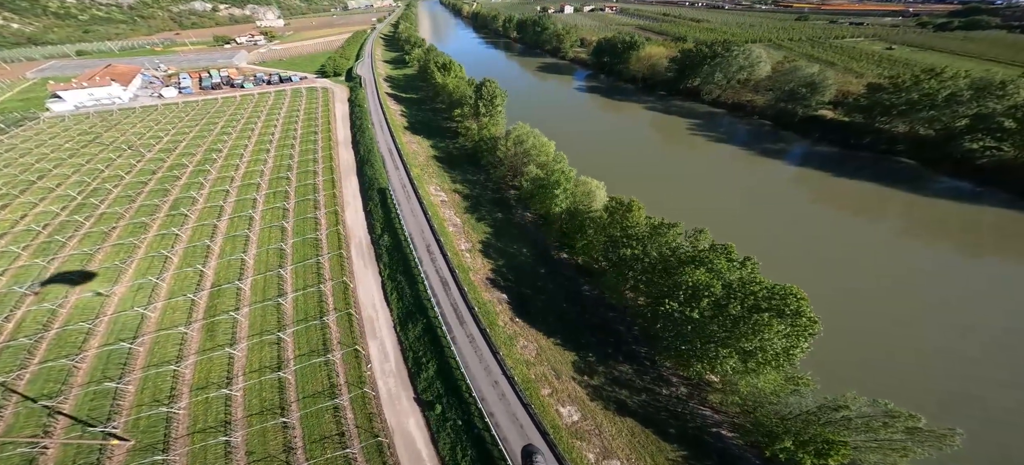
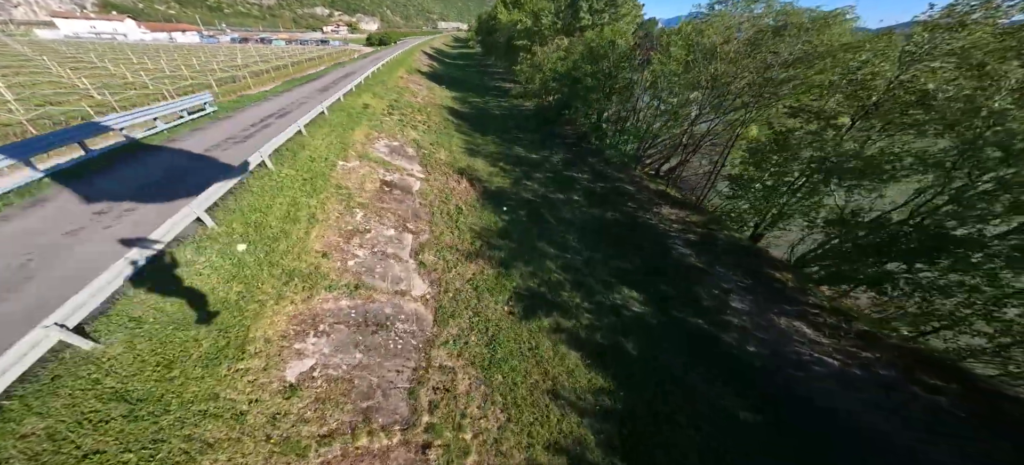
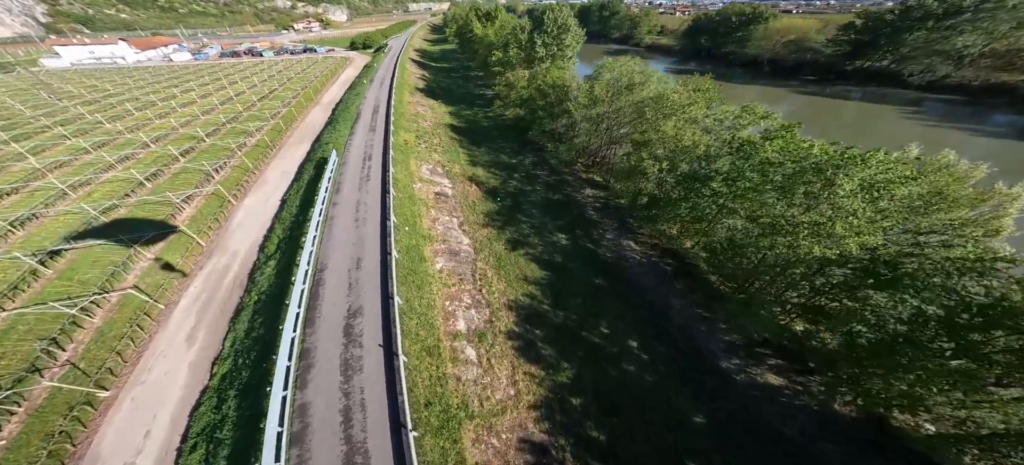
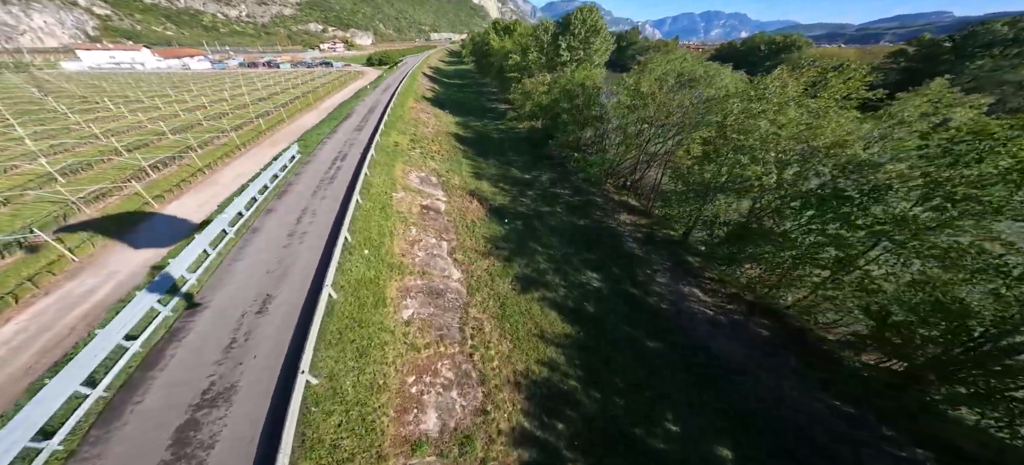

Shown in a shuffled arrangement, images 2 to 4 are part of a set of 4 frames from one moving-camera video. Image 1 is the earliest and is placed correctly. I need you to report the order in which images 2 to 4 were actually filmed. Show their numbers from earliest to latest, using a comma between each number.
3, 4, 2
